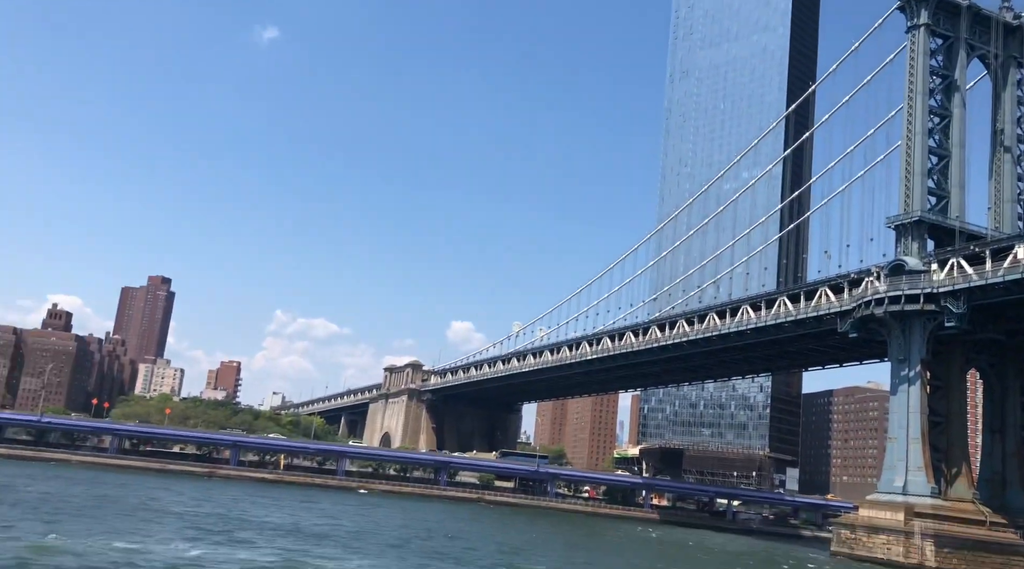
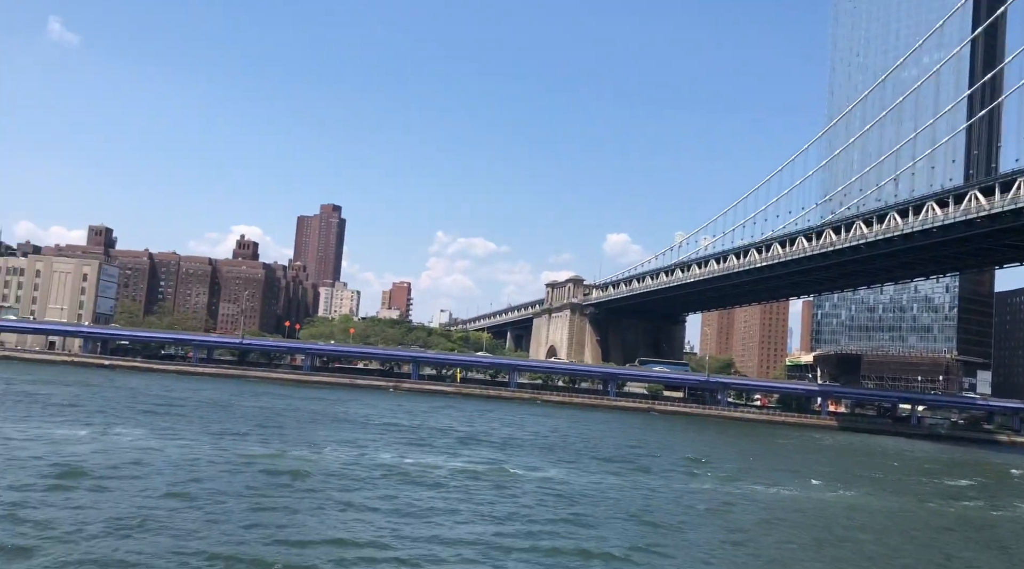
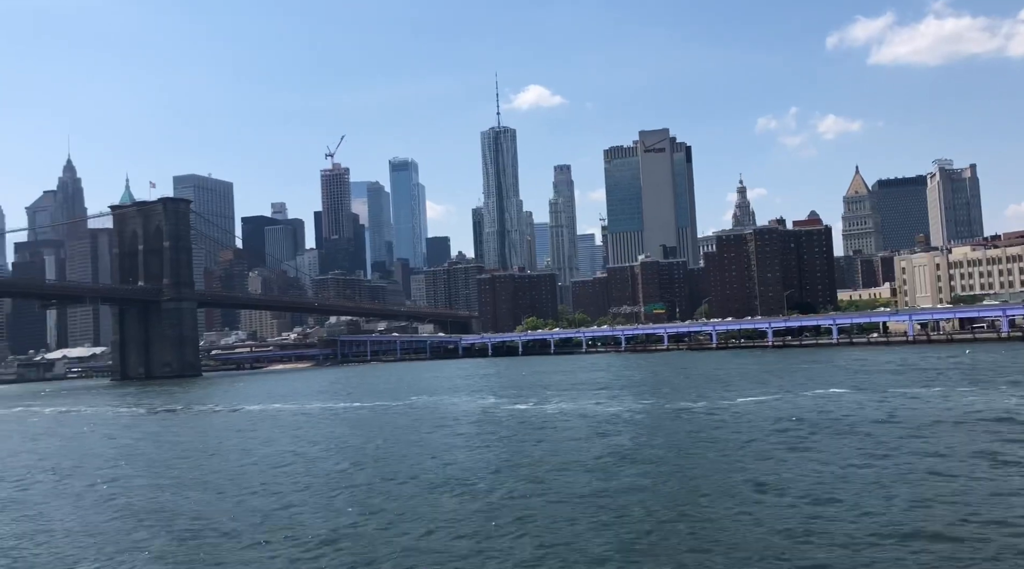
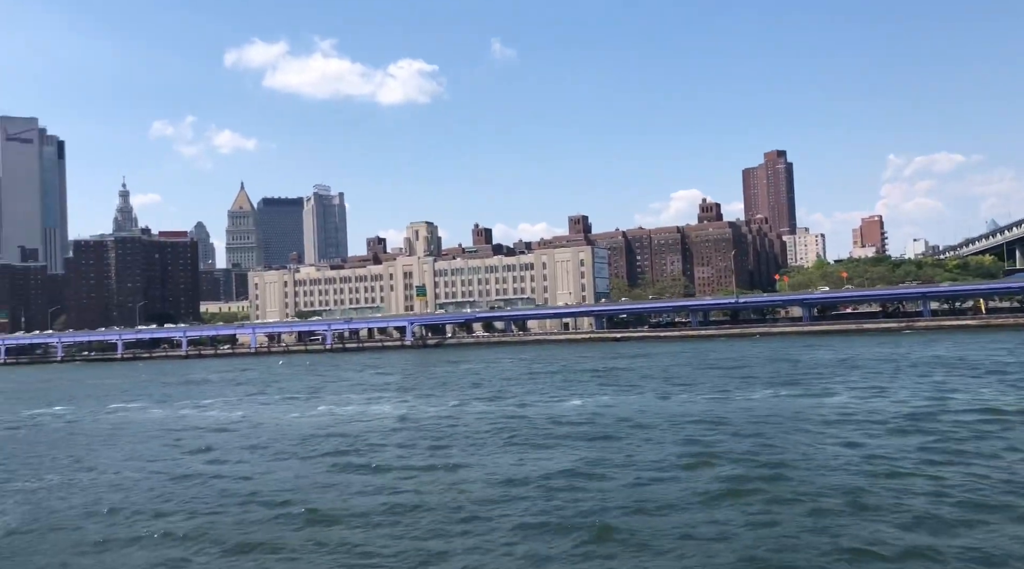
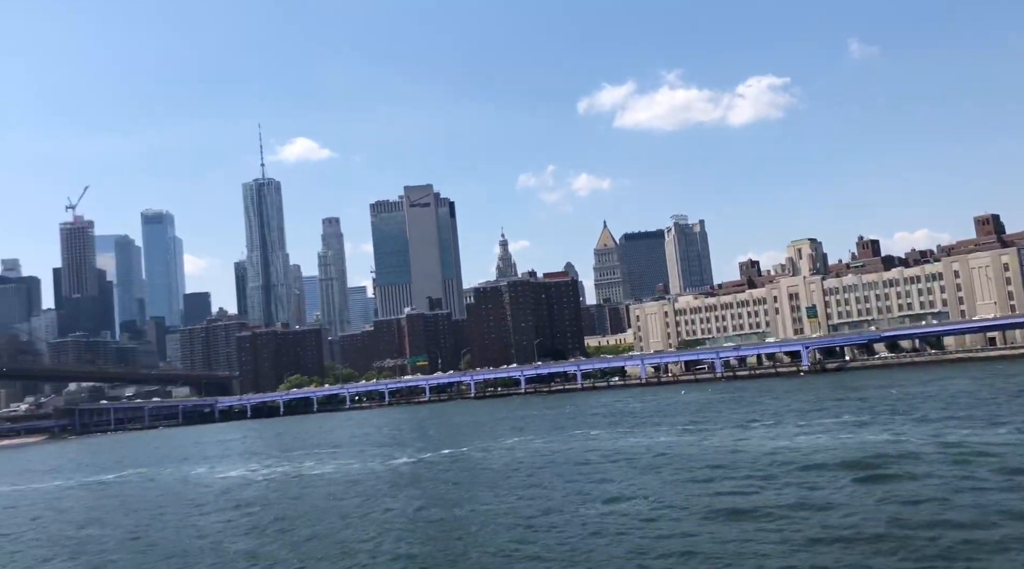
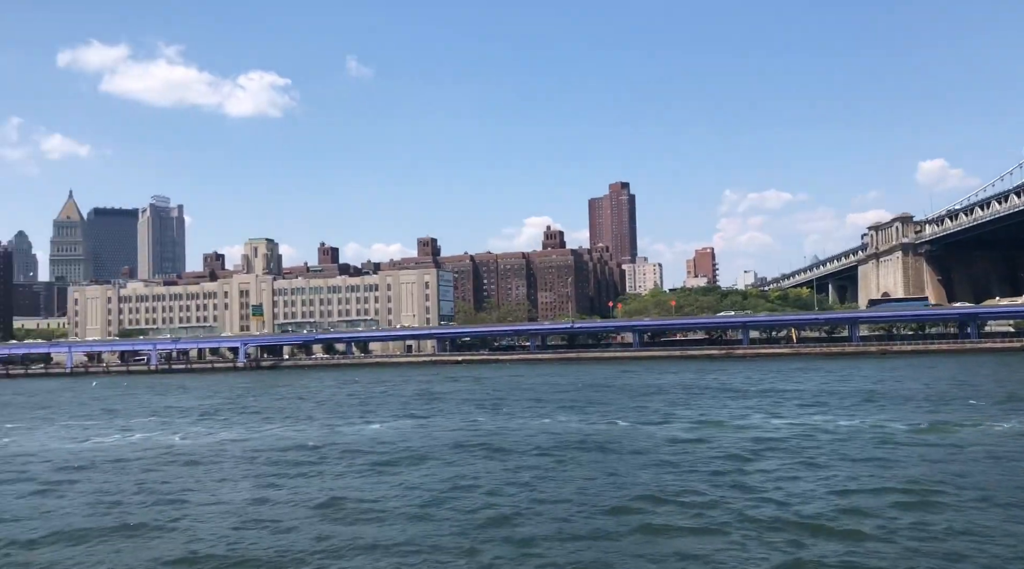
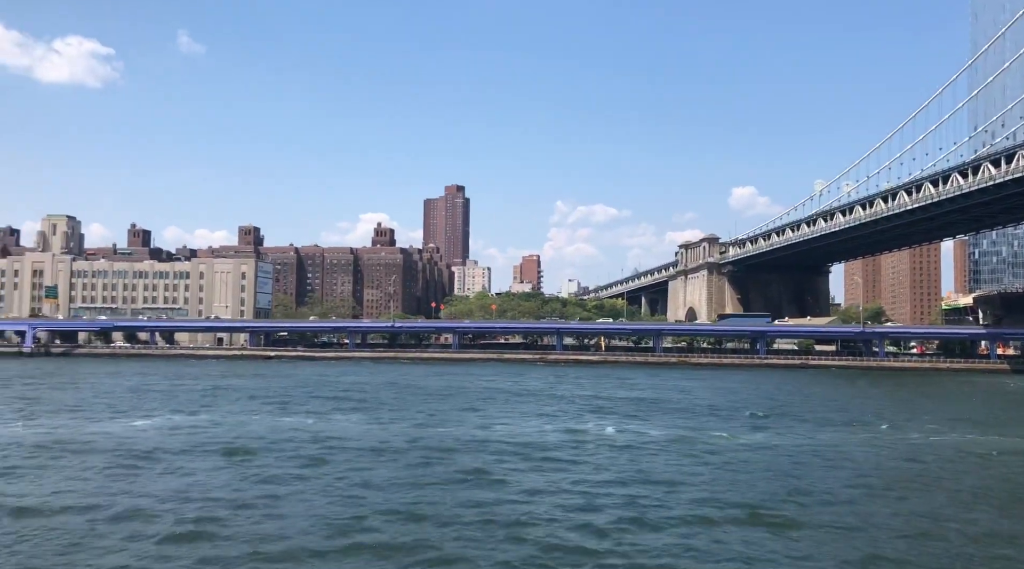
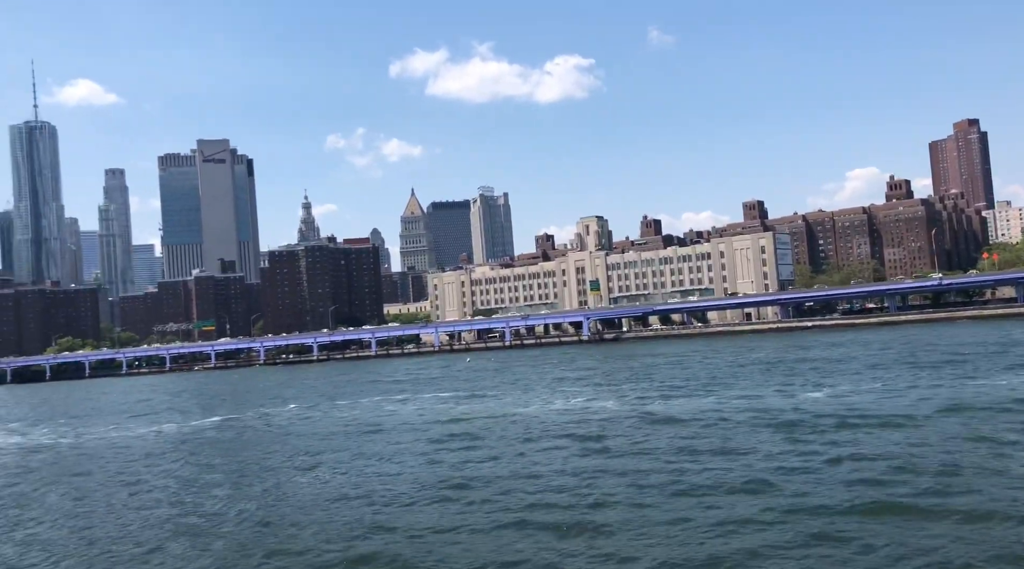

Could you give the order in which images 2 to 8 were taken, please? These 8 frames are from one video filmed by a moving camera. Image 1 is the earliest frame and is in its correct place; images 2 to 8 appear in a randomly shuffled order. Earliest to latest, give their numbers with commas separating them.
2, 7, 6, 4, 8, 5, 3
